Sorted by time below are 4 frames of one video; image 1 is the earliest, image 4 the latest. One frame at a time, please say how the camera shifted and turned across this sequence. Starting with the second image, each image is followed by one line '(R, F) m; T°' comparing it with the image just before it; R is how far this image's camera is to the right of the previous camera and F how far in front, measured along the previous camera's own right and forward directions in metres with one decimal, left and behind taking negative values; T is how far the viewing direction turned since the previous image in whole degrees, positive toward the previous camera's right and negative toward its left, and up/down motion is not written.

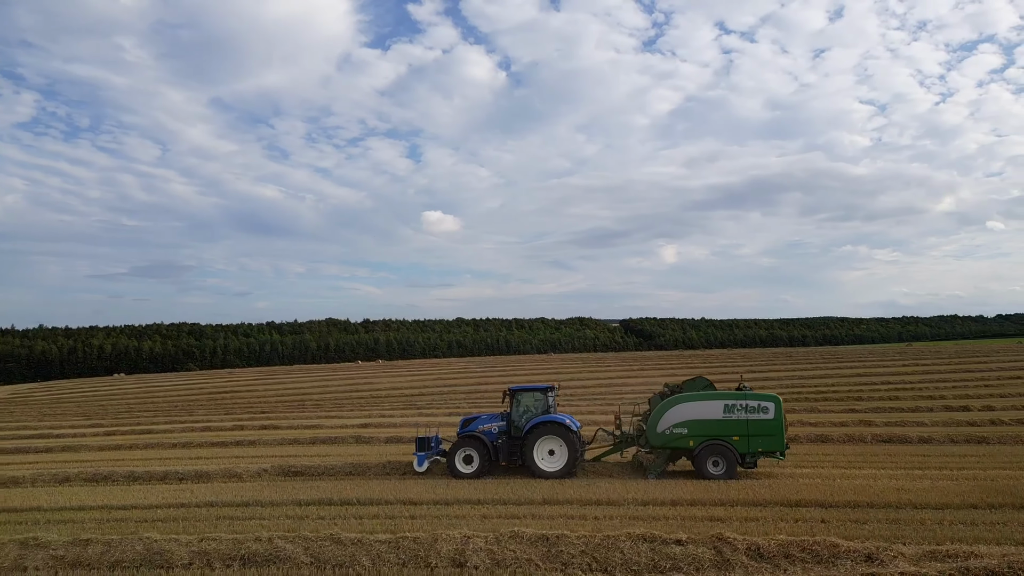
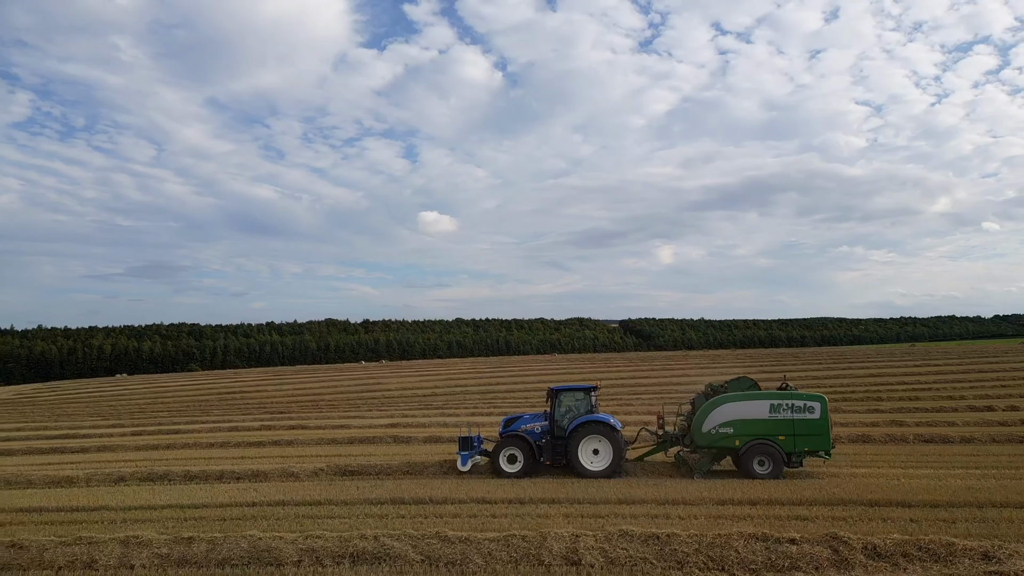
(-1.0, 0.0) m; 0°
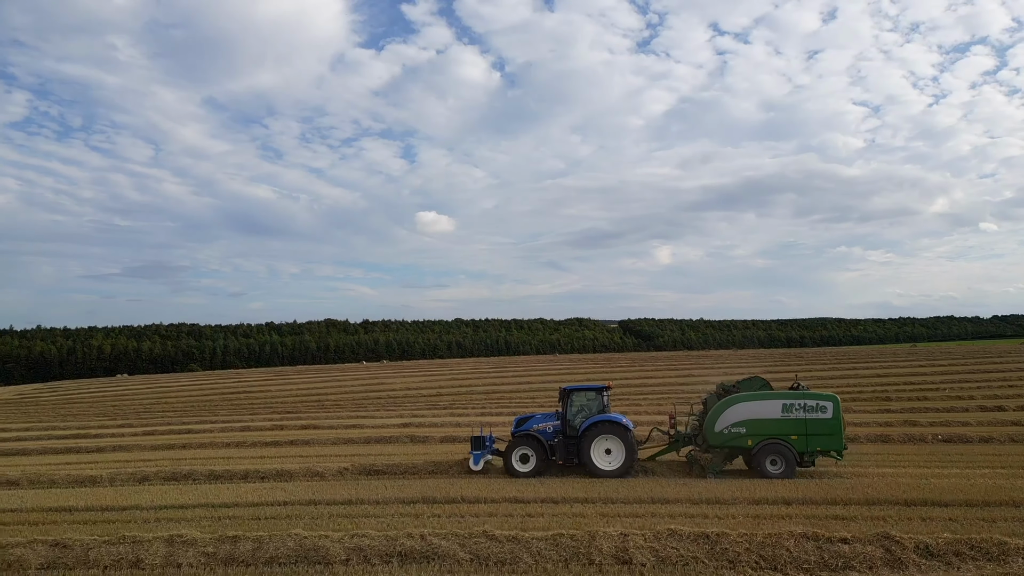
(-0.4, 0.0) m; 0°
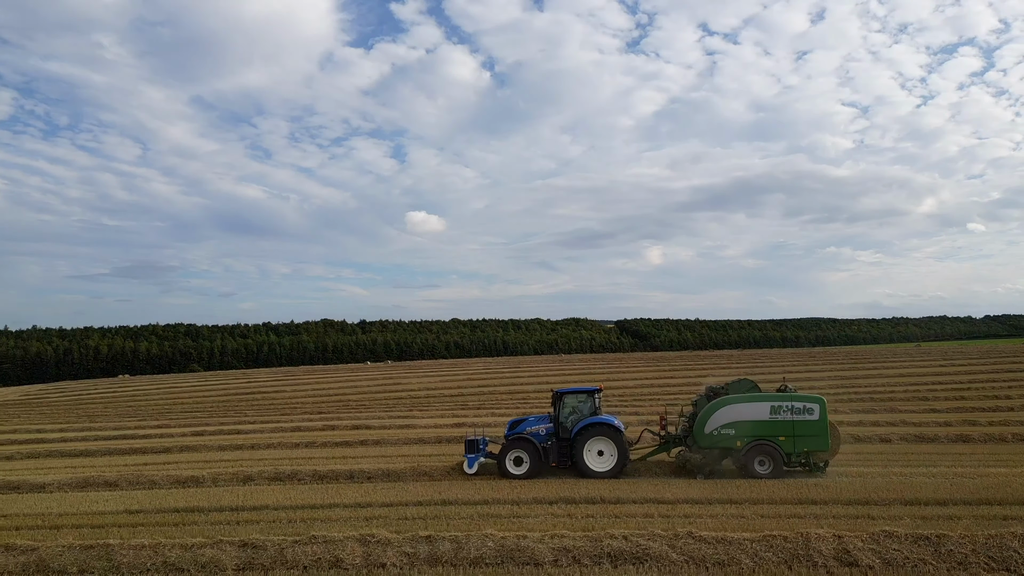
(-1.8, +0.1) m; 0°
